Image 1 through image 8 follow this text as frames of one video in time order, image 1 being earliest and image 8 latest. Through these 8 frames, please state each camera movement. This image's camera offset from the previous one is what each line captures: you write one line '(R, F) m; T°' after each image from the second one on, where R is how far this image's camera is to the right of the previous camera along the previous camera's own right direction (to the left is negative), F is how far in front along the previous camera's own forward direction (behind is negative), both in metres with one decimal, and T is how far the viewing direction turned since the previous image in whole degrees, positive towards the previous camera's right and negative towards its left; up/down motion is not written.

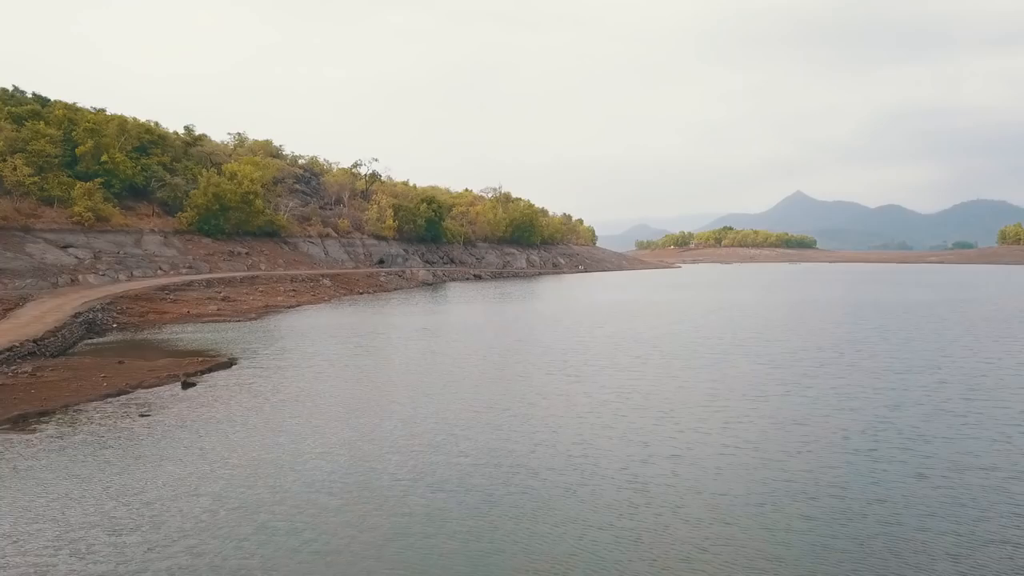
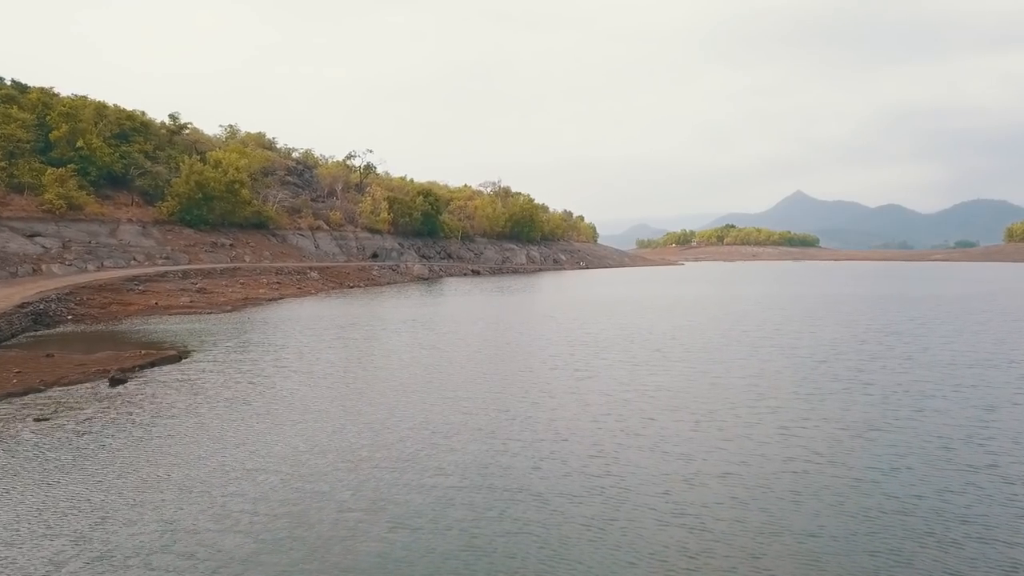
(+0.1, +5.4) m; 0°
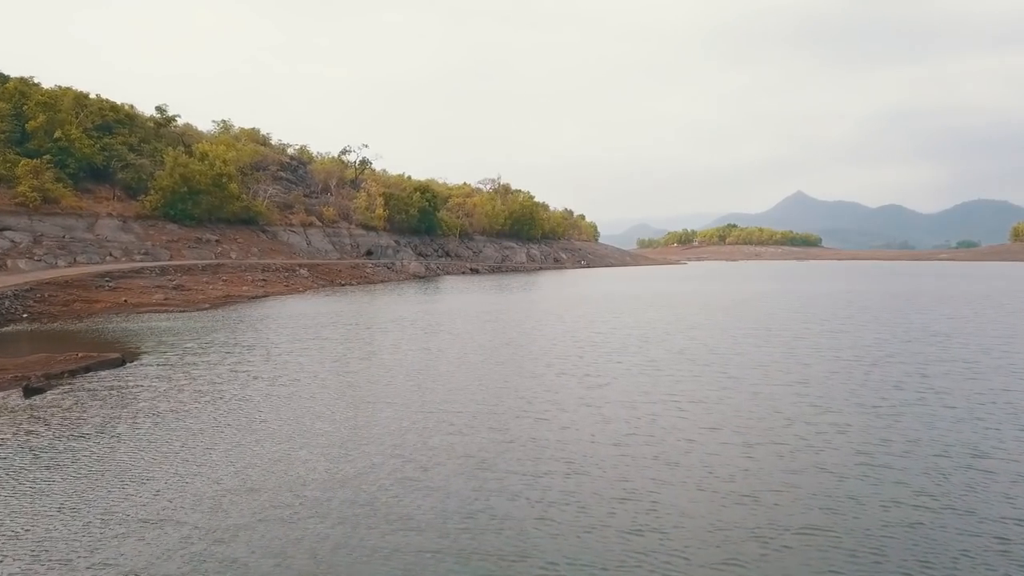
(0.0, +4.5) m; 0°
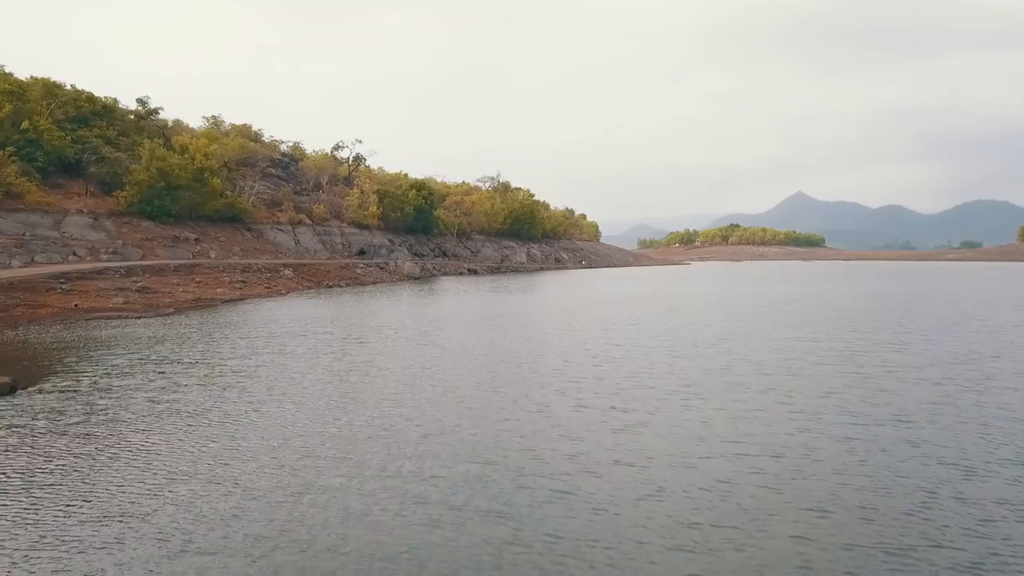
(-0.1, +6.0) m; 0°
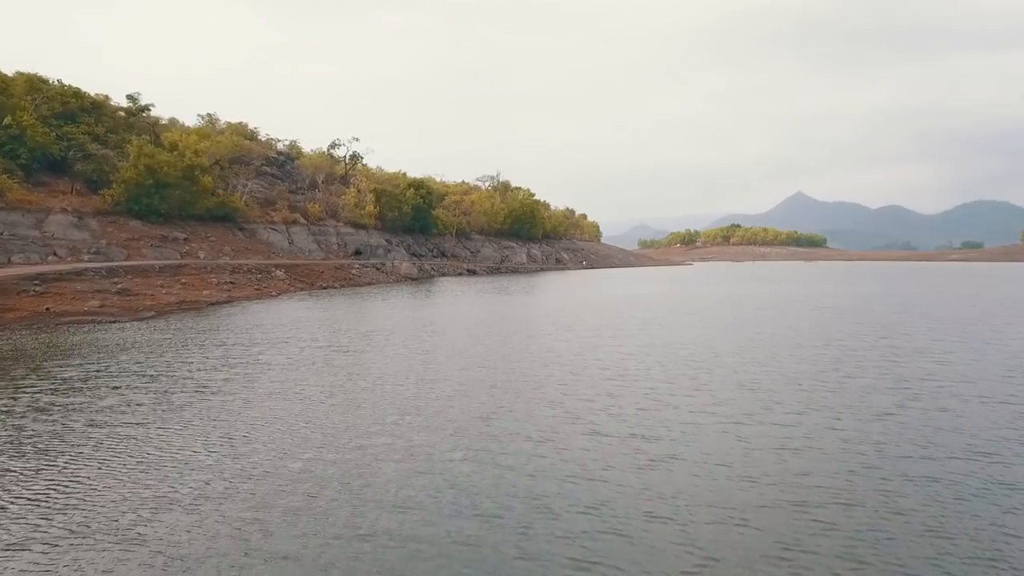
(-0.1, +2.9) m; 0°
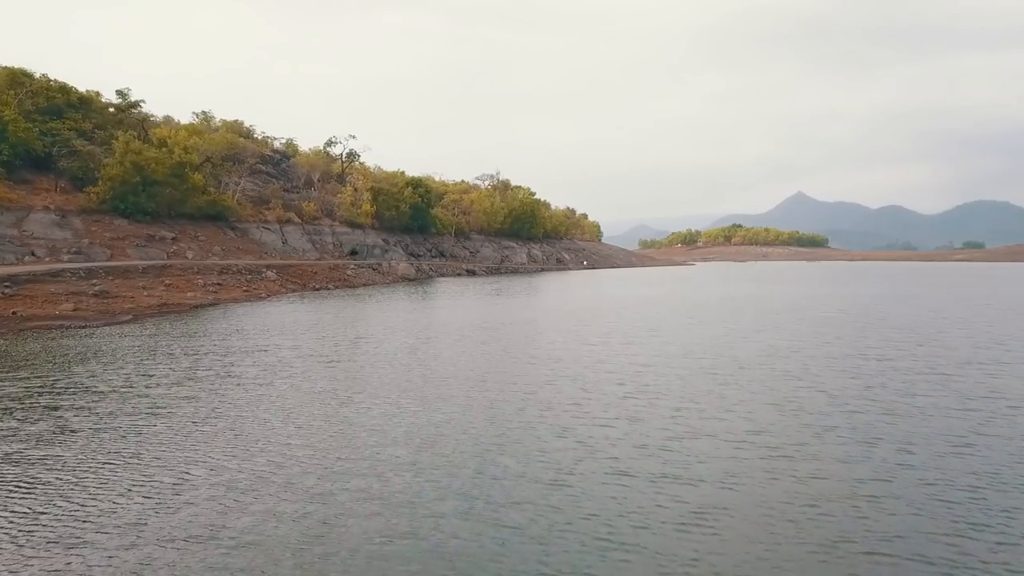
(-0.1, +3.0) m; 0°
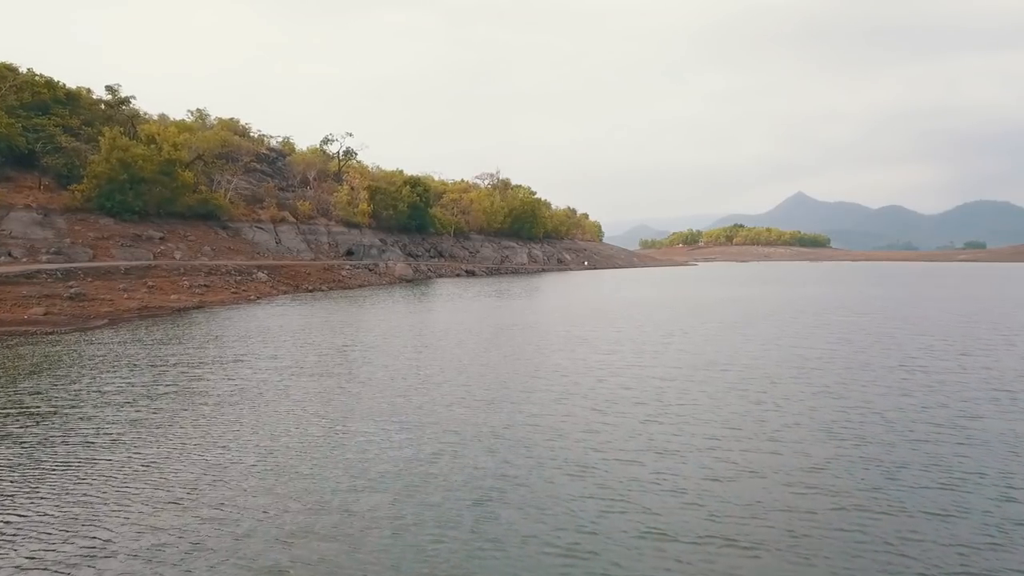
(-0.1, +2.9) m; 0°
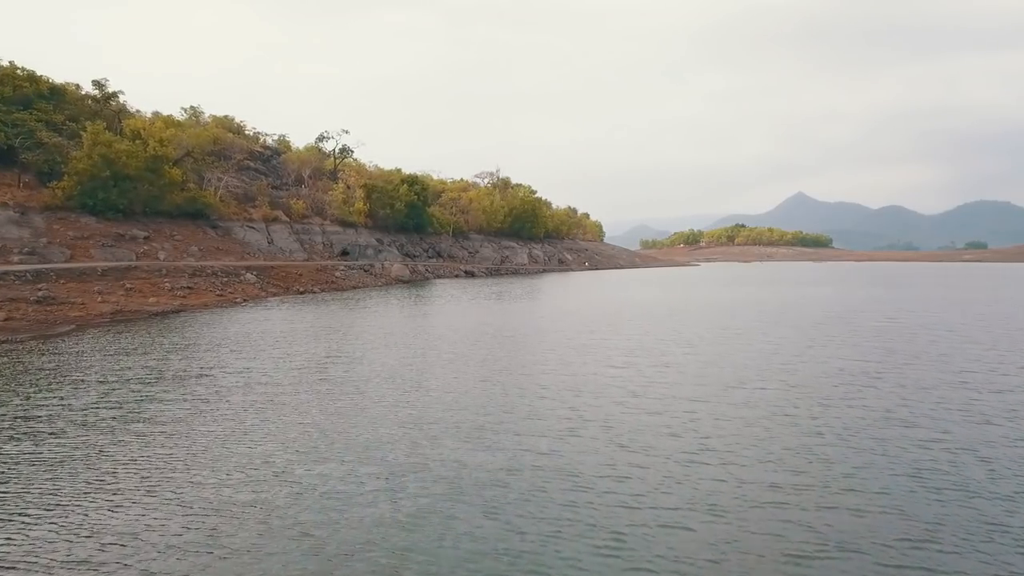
(-0.1, +3.4) m; 0°
